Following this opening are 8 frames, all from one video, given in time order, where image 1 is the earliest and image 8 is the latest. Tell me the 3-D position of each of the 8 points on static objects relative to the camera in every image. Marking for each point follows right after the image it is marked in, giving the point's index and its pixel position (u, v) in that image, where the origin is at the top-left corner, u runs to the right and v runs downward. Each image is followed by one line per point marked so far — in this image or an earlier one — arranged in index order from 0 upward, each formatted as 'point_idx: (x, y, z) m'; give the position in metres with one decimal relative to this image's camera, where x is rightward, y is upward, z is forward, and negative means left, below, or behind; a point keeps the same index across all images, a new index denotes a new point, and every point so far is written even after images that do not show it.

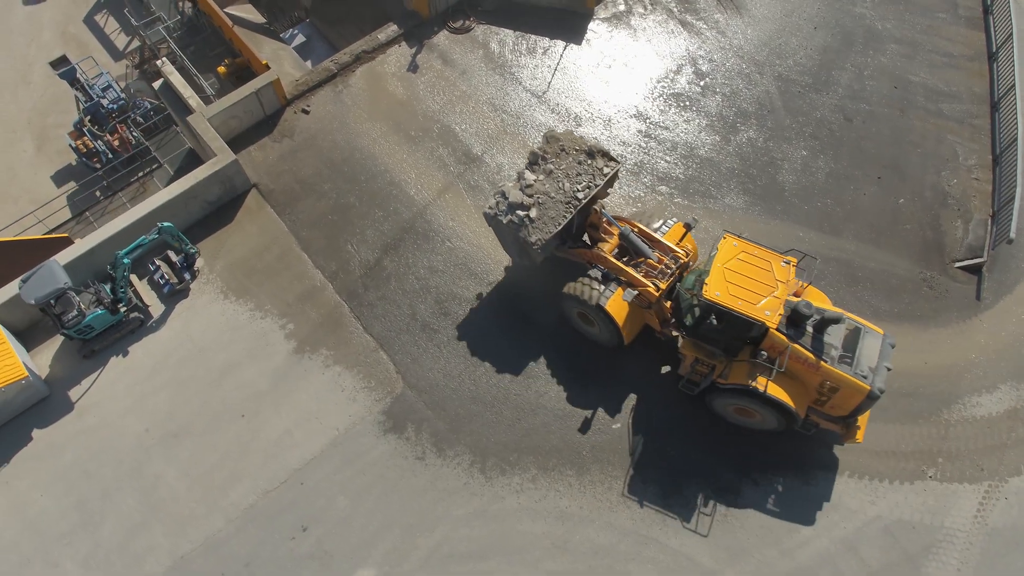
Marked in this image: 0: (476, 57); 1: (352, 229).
0: (-0.7, +4.2, +13.1) m
1: (-2.5, +0.9, +11.7) m
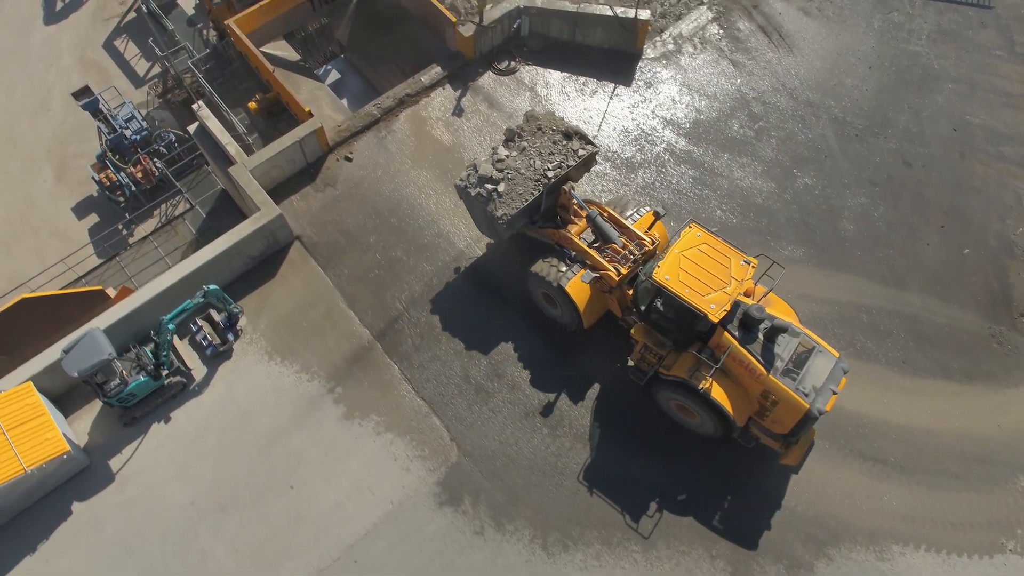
0: (+0.2, +3.3, +12.6) m
1: (-1.7, 0.0, +11.2) m
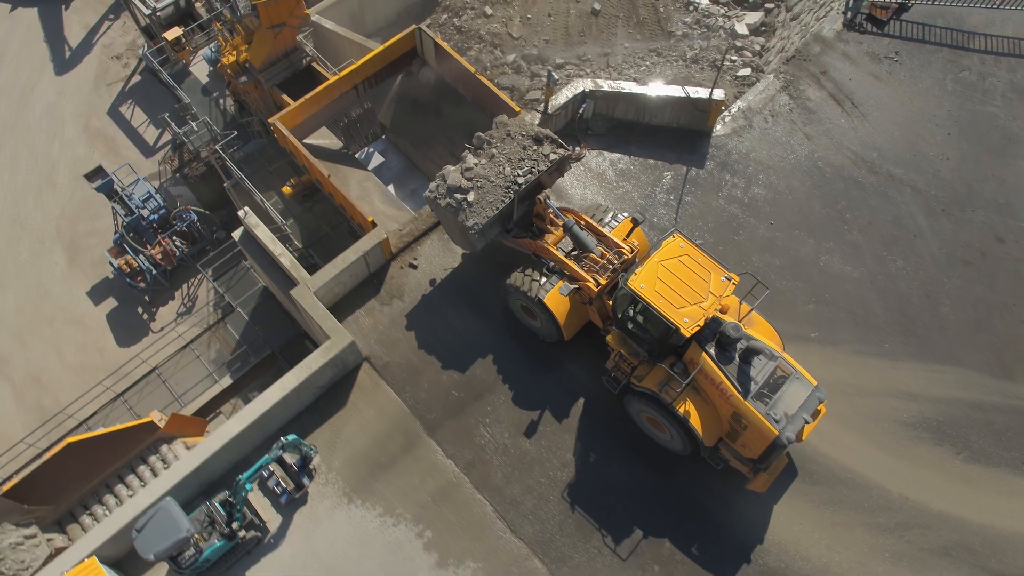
0: (+1.3, +1.7, +11.8) m
1: (-0.4, -1.7, +10.4) m
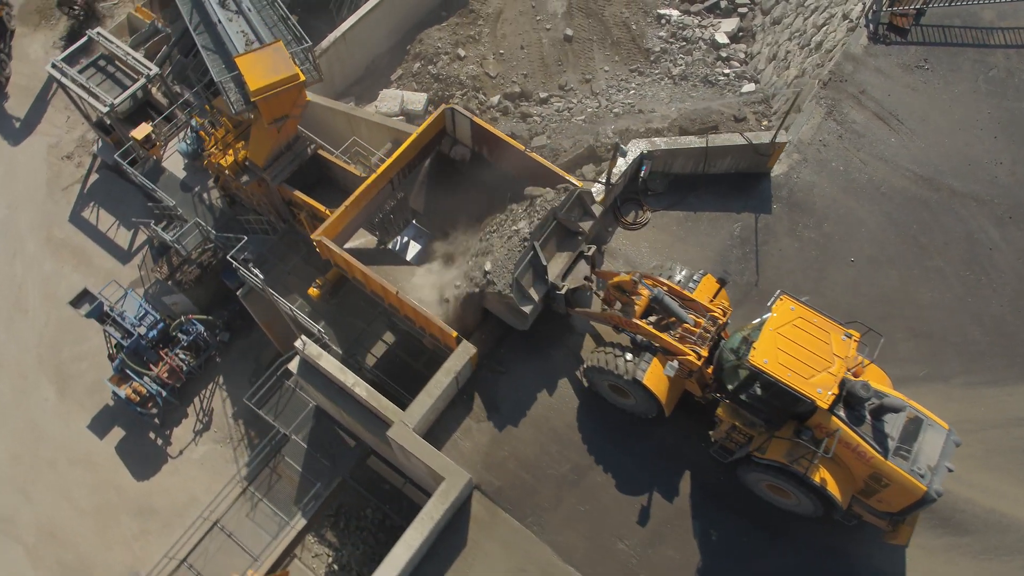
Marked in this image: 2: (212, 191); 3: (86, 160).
0: (+2.3, +0.6, +11.1) m
1: (+1.3, -3.0, +9.6) m
2: (-6.7, +2.2, +16.4) m
3: (-11.2, +3.4, +19.3) m
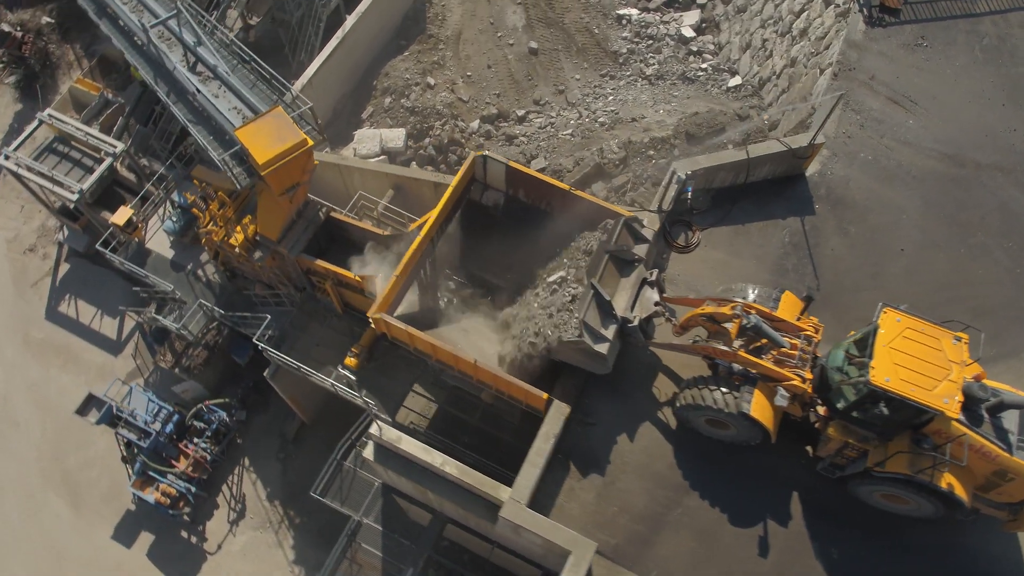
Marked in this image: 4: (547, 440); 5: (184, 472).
0: (+3.1, +0.3, +10.9) m
1: (+2.8, -3.4, +9.3) m
2: (-6.4, +0.5, +15.4) m
3: (-11.3, +0.9, +17.9) m
4: (+0.4, -1.9, +9.2) m
5: (-6.6, -3.7, +14.7) m
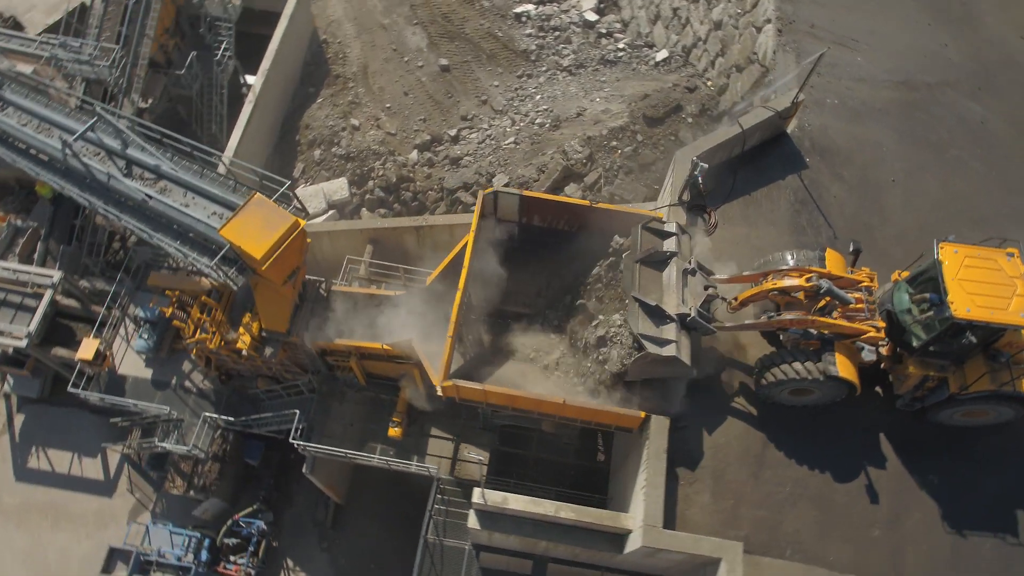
0: (+3.6, +0.7, +11.1) m
1: (+4.5, -2.9, +9.6) m
2: (-6.2, -1.7, +14.3) m
3: (-11.3, -2.6, +16.1) m
4: (+1.8, -2.1, +9.1) m
5: (-5.1, -5.8, +13.7) m
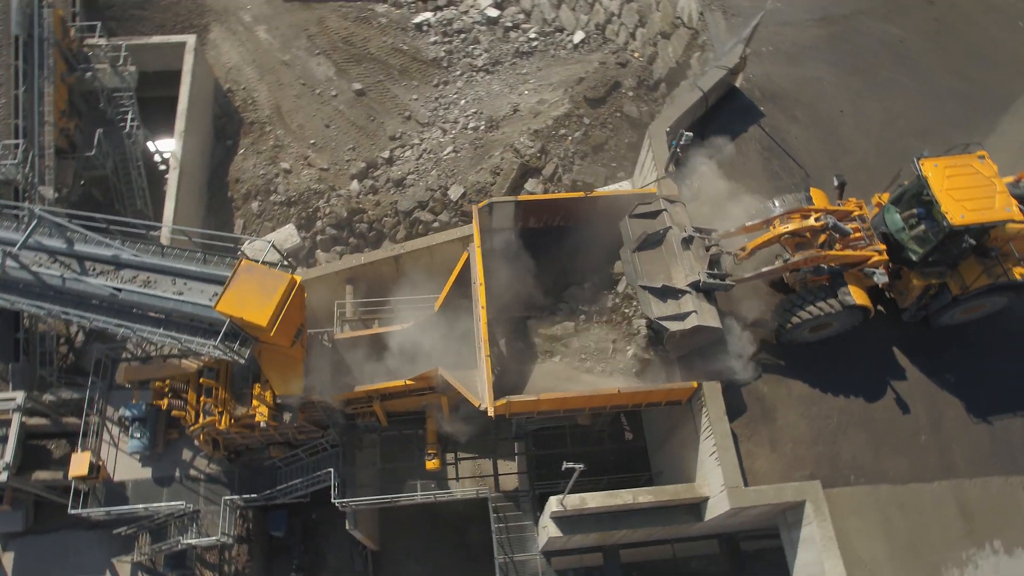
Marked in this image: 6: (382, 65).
0: (+3.4, +1.4, +11.5) m
1: (+5.3, -1.9, +10.2) m
2: (-5.8, -3.2, +13.6) m
3: (-10.8, -5.3, +14.8) m
4: (+2.6, -1.7, +9.3) m
5: (-3.8, -6.9, +13.2) m
6: (-3.6, +6.2, +20.3) m
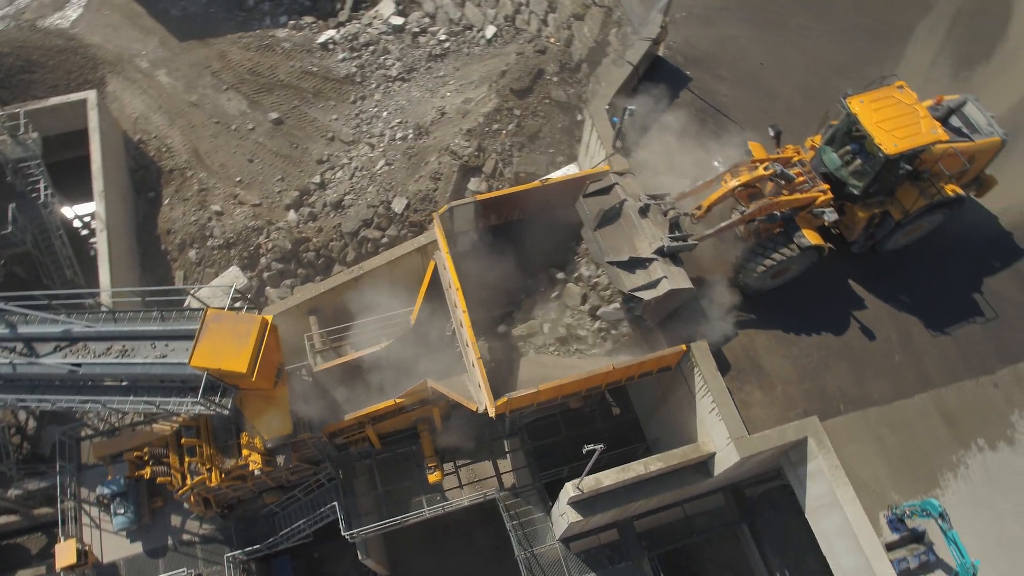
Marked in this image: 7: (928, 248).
0: (+2.6, +2.0, +11.8) m
1: (+5.2, -0.9, +10.7) m
2: (-5.8, -4.2, +13.1) m
3: (-10.3, -7.2, +13.9) m
4: (+2.6, -1.2, +9.6) m
5: (-3.1, -7.5, +12.9) m
6: (-5.9, +5.4, +19.9) m
7: (+6.7, +0.7, +11.6) m
